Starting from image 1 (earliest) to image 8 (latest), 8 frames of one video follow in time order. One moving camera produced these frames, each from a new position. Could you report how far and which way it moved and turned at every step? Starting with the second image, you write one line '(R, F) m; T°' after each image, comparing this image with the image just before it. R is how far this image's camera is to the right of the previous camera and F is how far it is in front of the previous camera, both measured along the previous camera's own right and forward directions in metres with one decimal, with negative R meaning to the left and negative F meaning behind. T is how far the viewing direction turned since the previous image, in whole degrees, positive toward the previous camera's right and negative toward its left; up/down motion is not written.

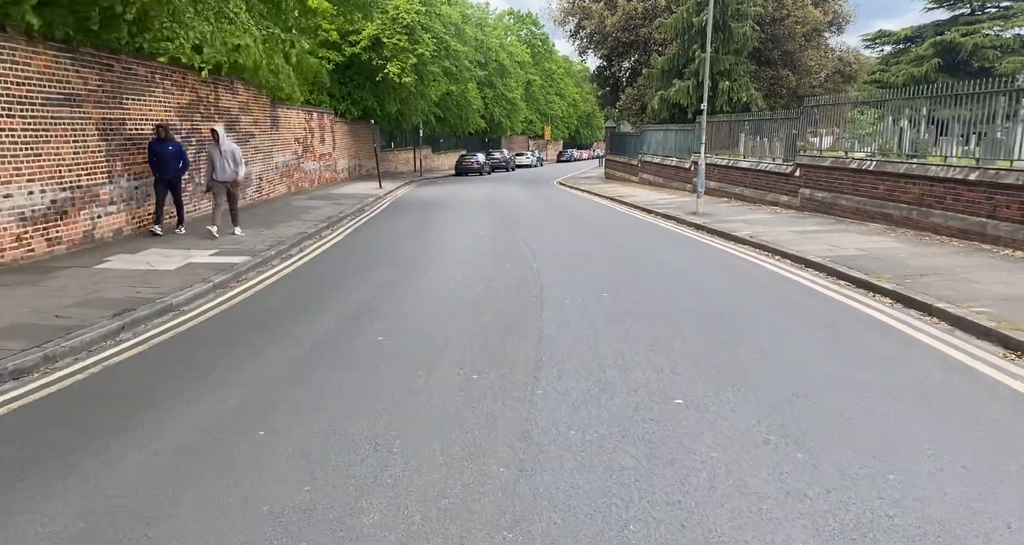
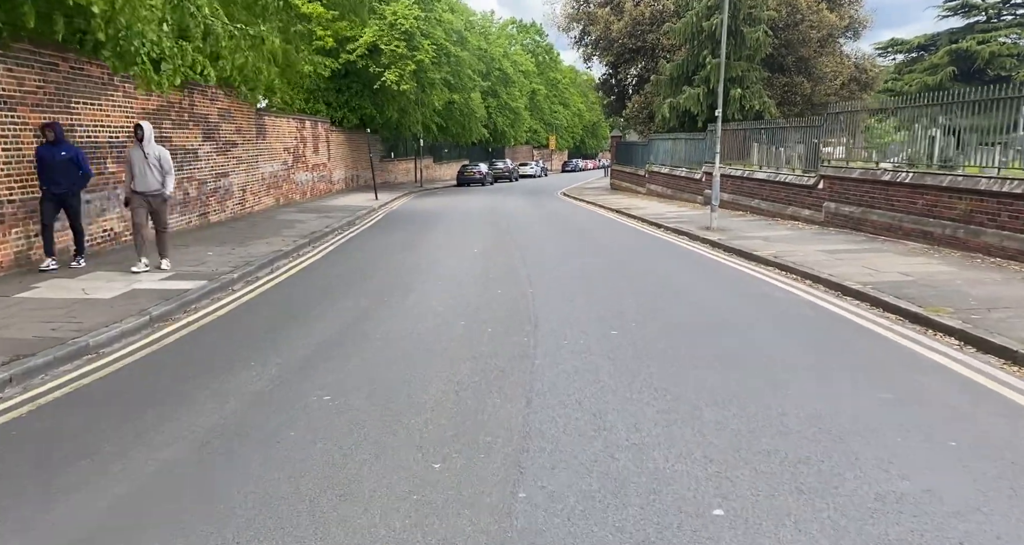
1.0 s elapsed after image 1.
(+0.2, +1.2) m; 0°
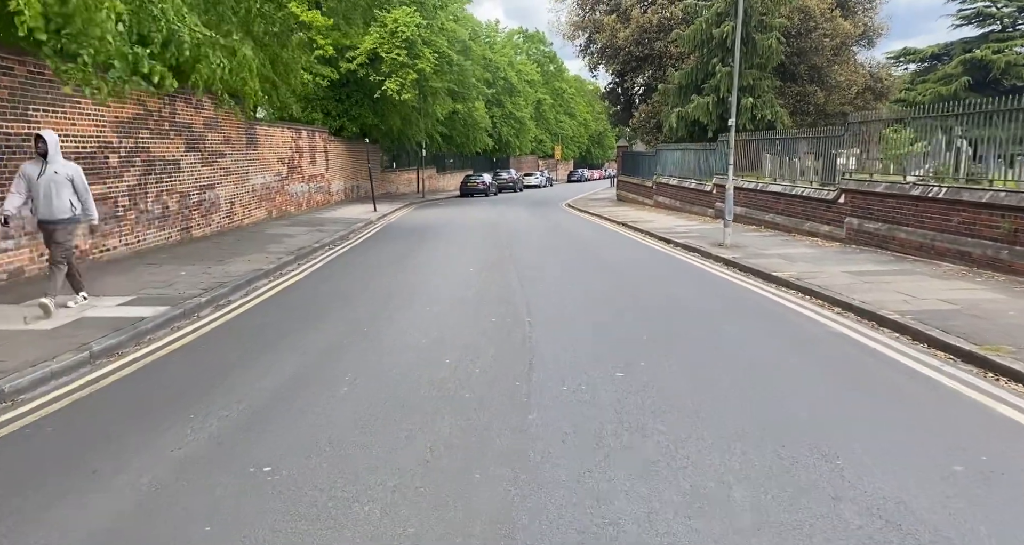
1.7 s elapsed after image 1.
(+0.1, +0.9) m; -1°
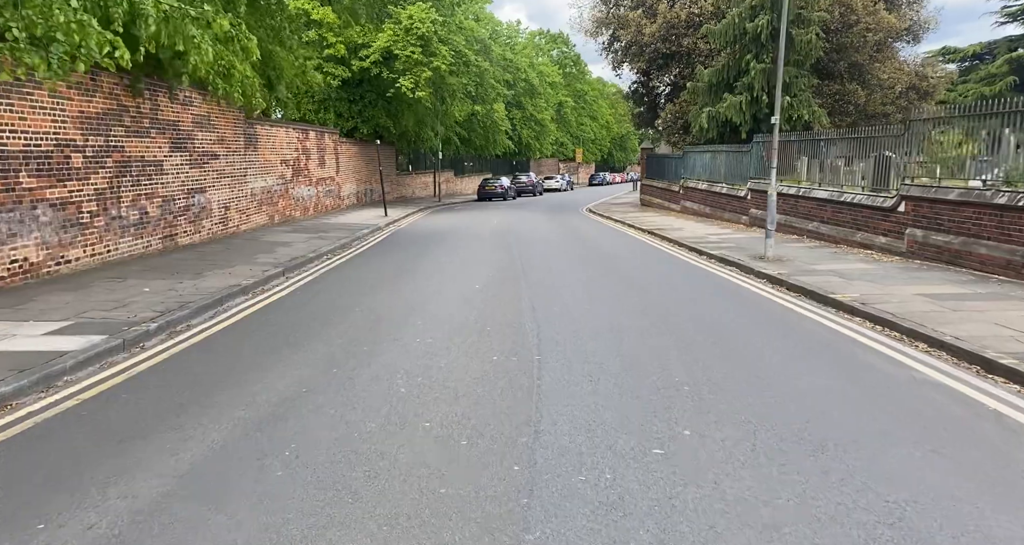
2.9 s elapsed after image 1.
(+0.1, +1.5) m; -2°
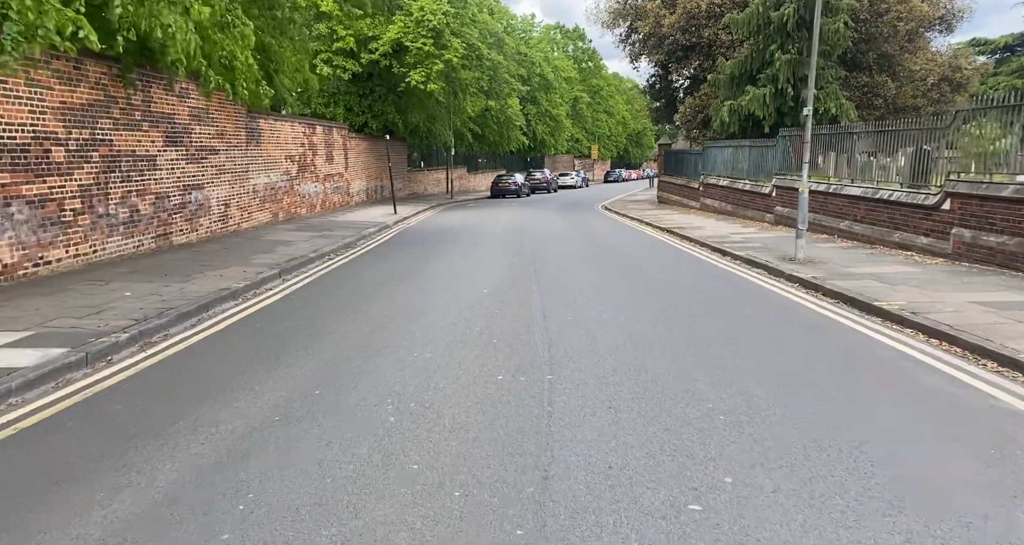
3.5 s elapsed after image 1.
(+0.1, +0.8) m; -1°
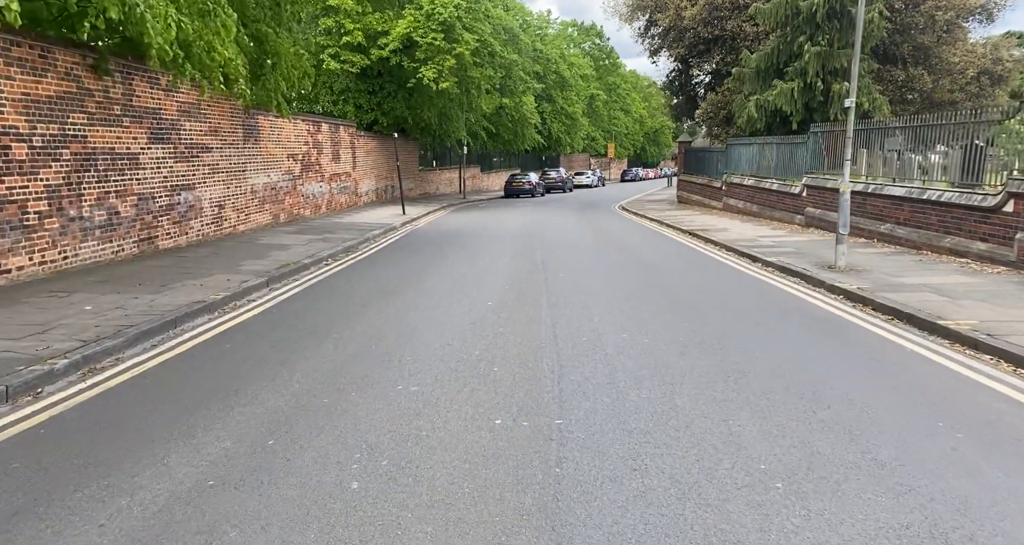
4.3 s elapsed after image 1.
(+0.1, +1.0) m; -1°
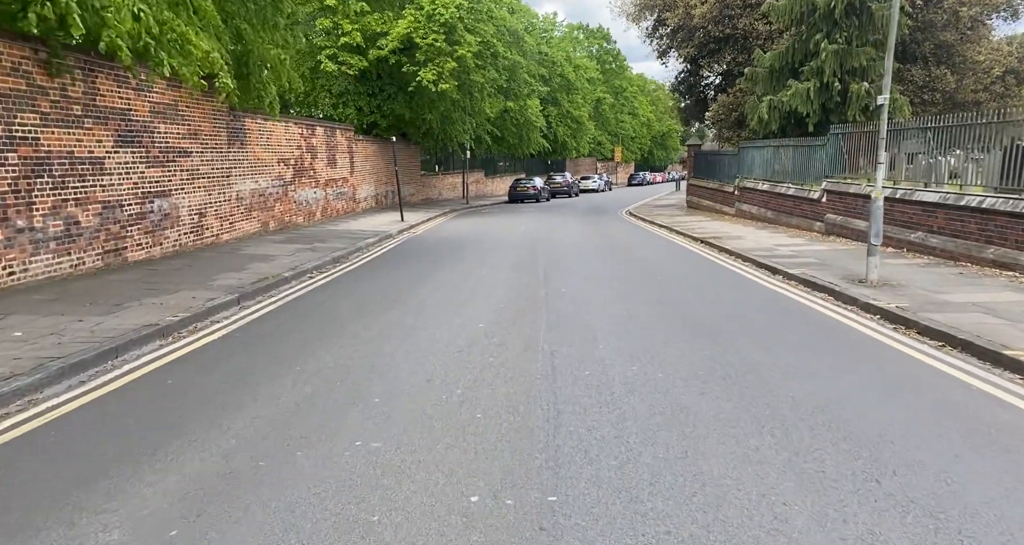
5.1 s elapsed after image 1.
(+0.1, +1.0) m; -1°
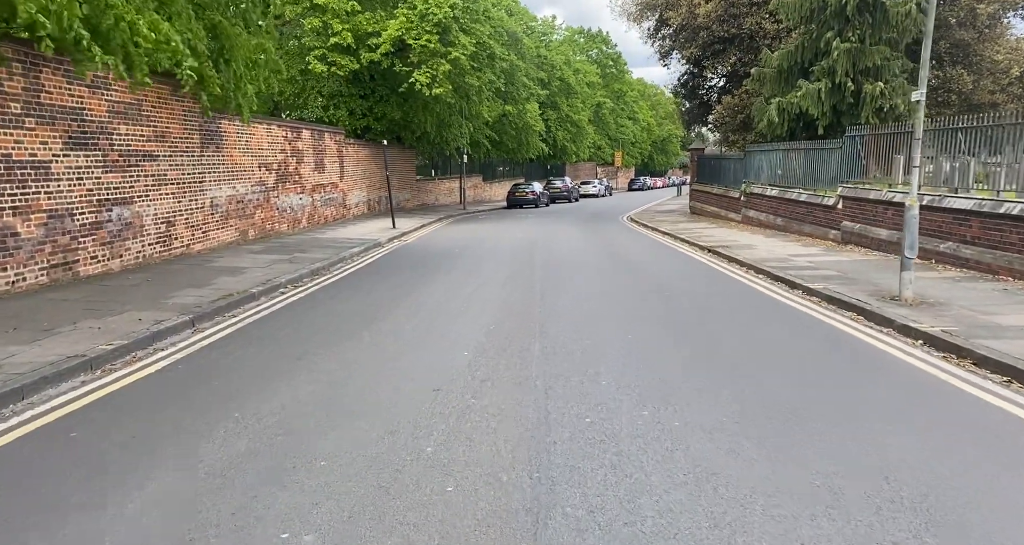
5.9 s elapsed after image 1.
(+0.1, +1.0) m; 0°
